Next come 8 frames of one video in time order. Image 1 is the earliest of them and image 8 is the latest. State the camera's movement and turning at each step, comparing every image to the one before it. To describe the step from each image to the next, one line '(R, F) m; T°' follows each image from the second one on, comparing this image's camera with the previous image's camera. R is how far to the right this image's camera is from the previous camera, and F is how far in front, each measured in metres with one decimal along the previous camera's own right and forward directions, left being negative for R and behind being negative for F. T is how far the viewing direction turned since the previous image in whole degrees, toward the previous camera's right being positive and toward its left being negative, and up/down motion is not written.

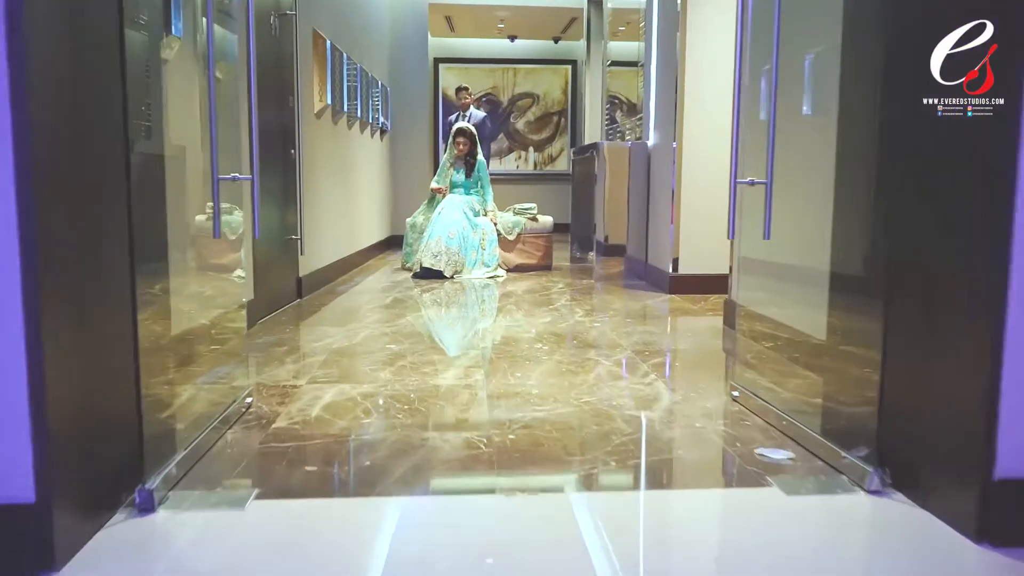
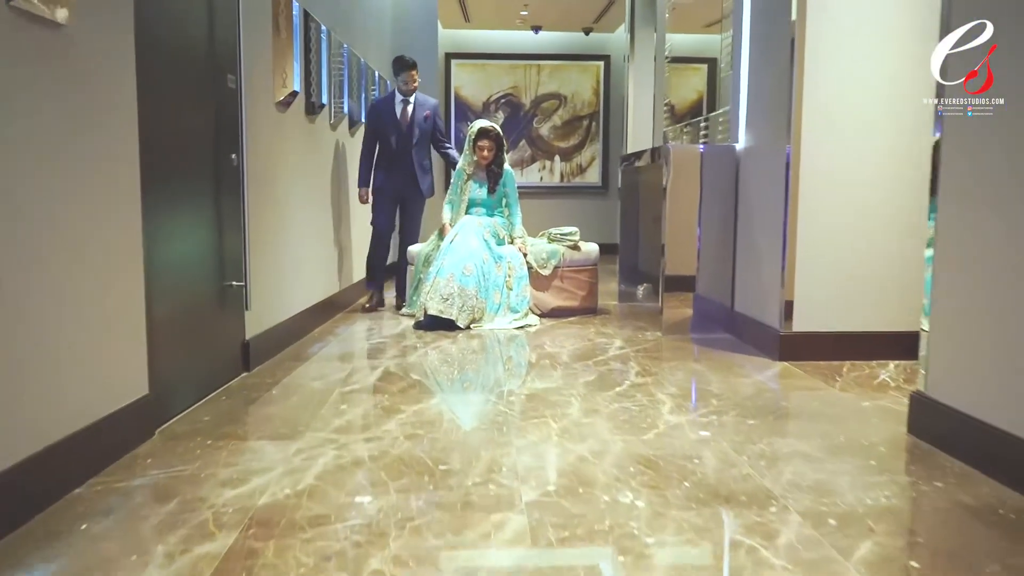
(-0.1, +1.4) m; -1°
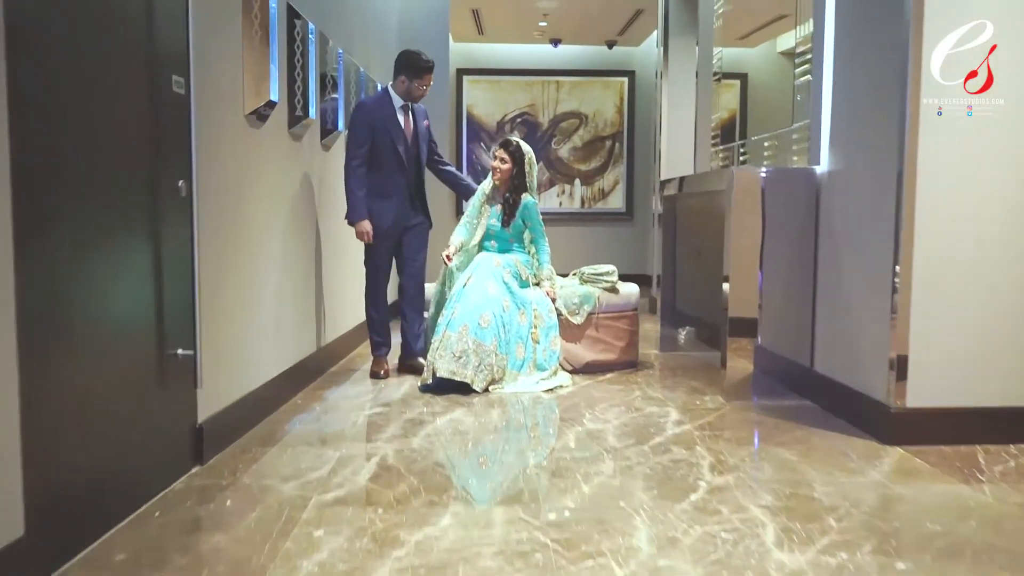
(-0.1, +0.7) m; -1°
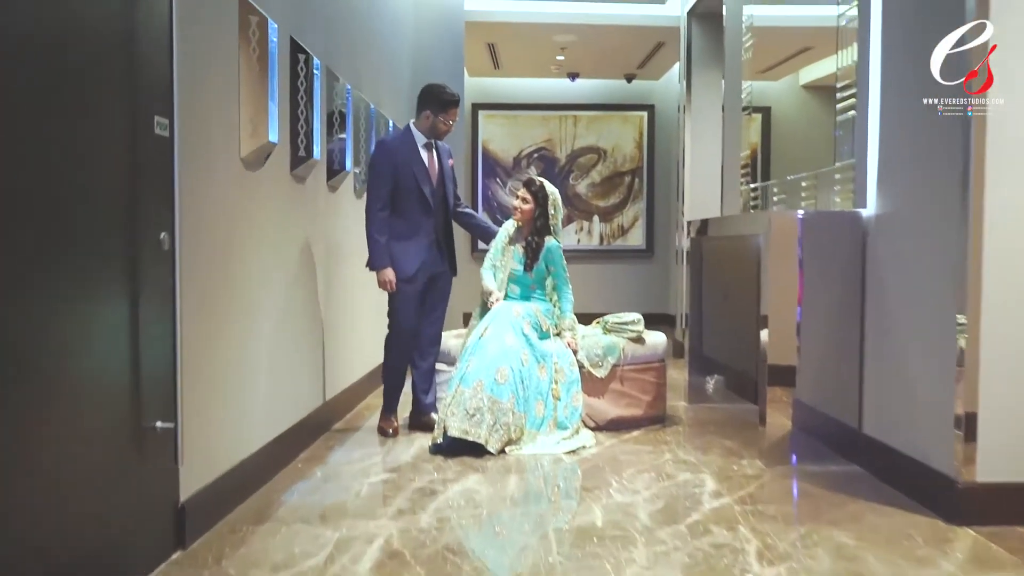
(0.0, +0.2) m; -1°
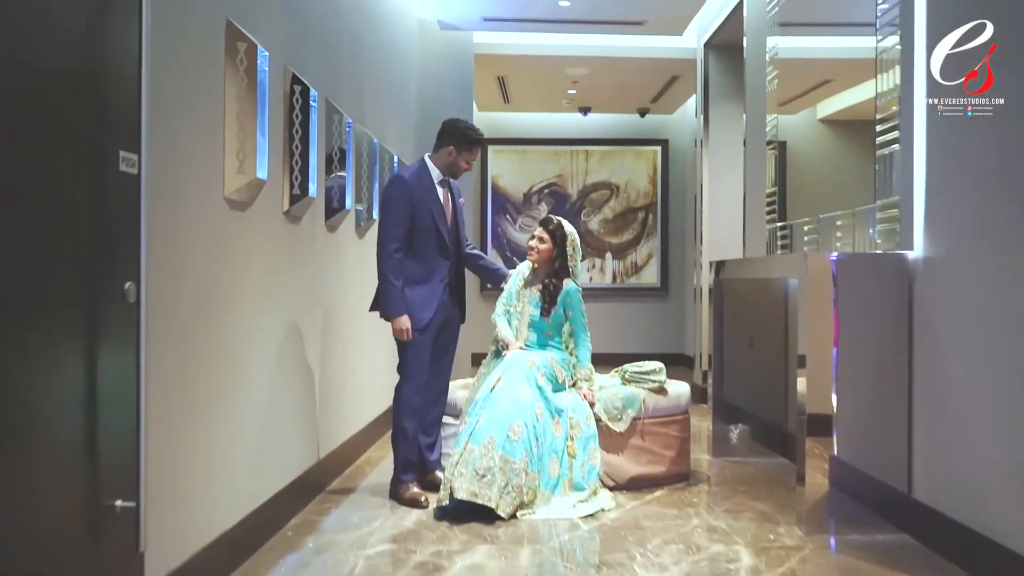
(0.0, +0.2) m; -1°
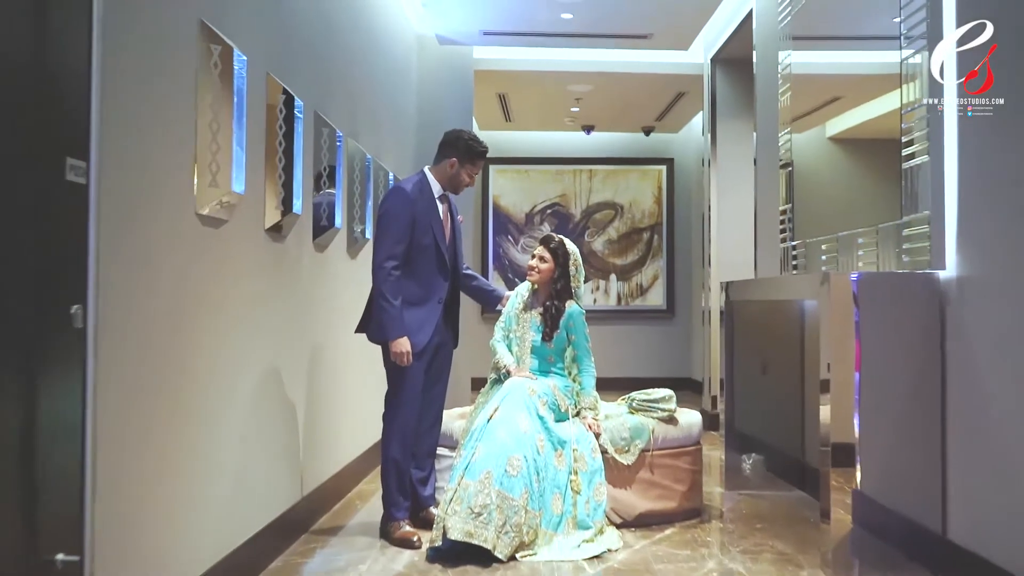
(0.0, +0.2) m; 0°
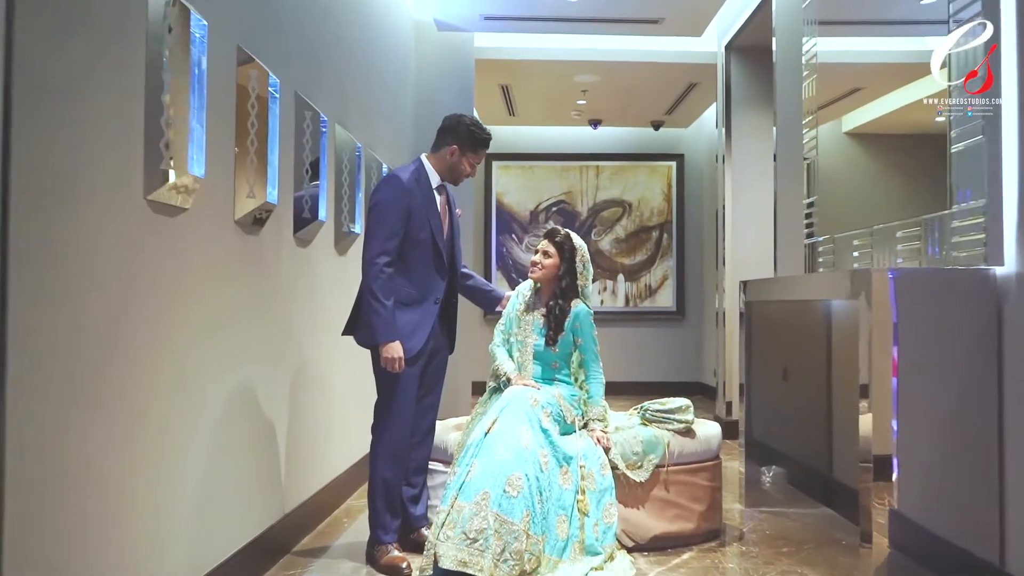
(0.0, +0.3) m; 0°
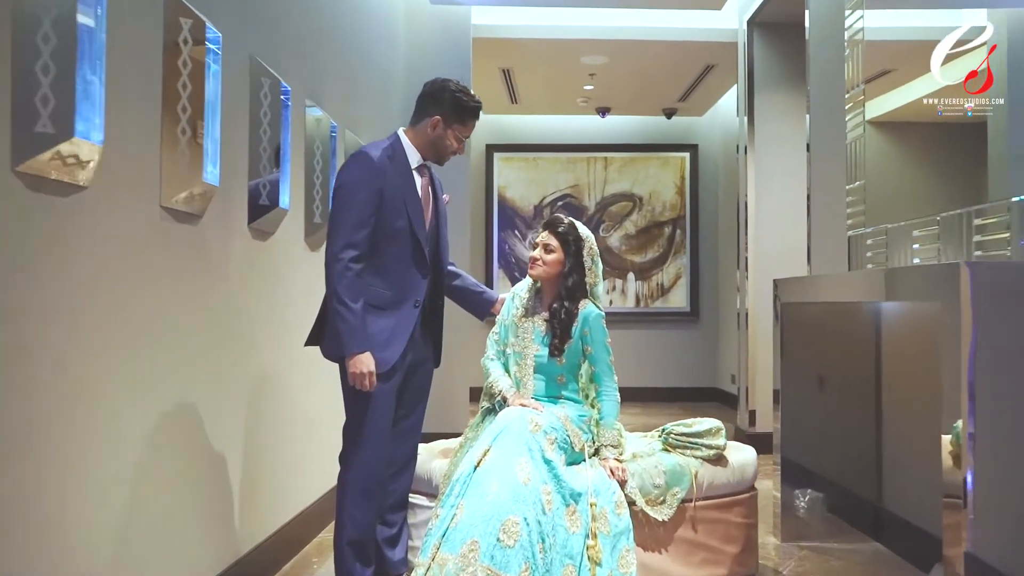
(0.0, +0.4) m; 0°
